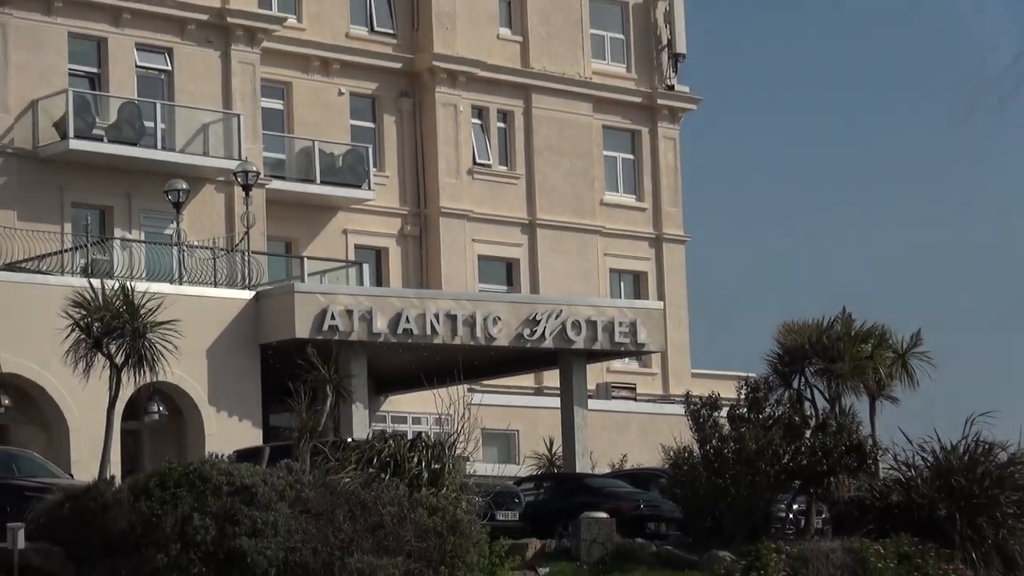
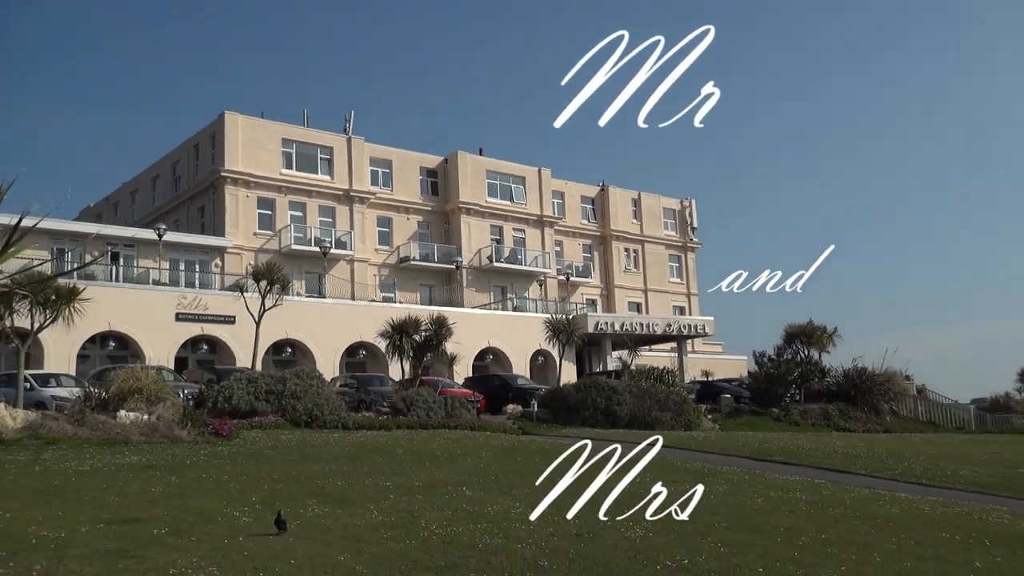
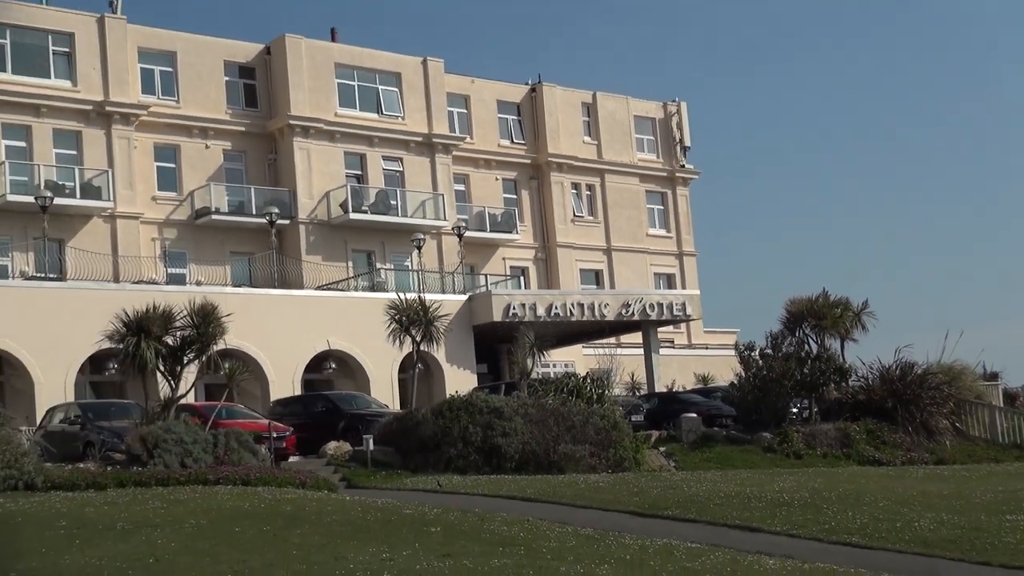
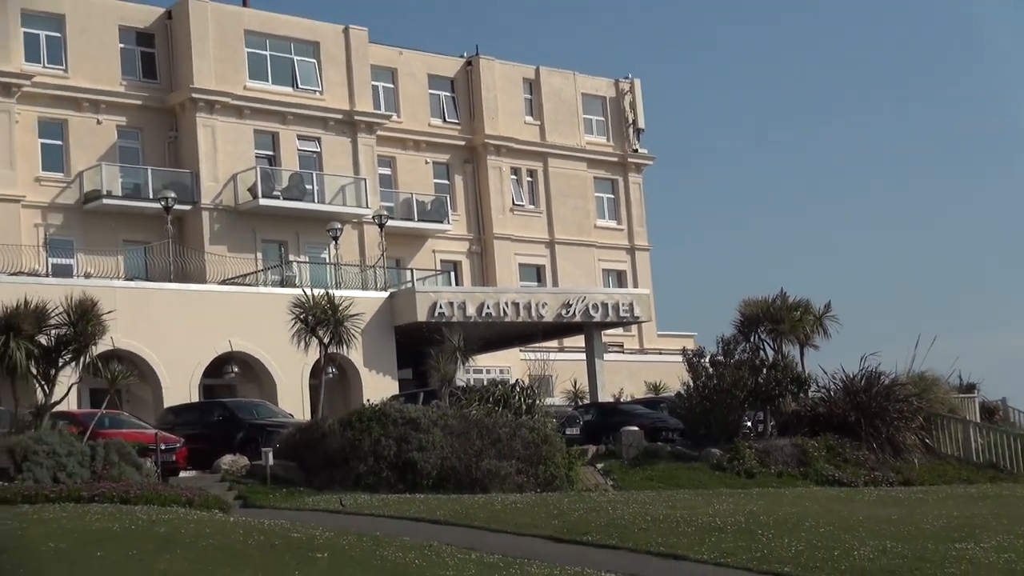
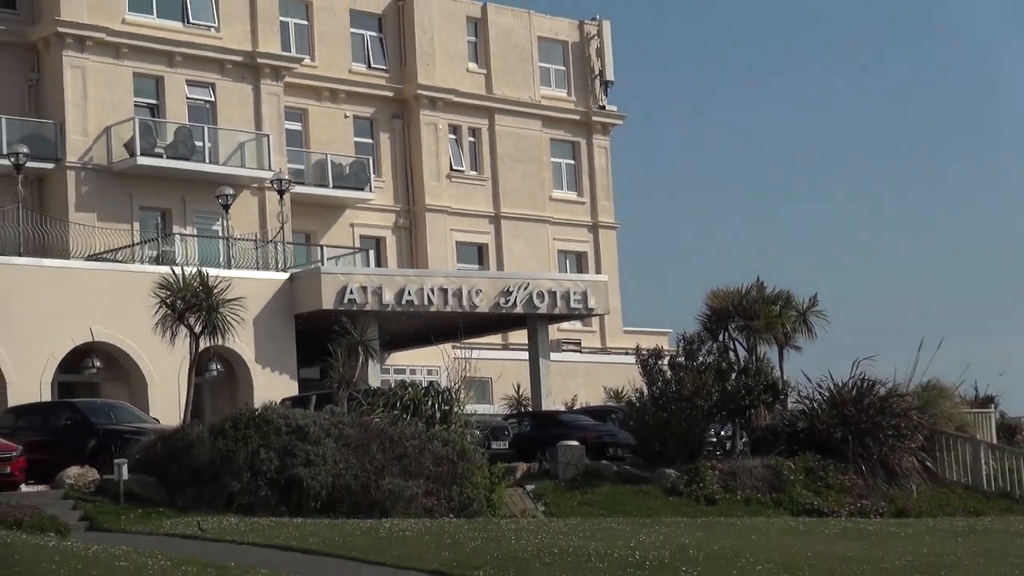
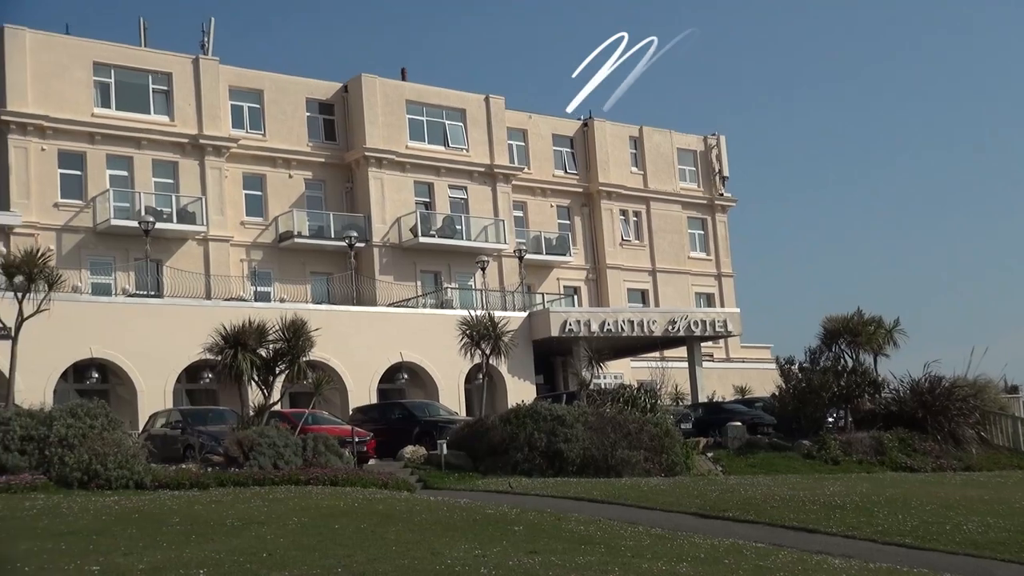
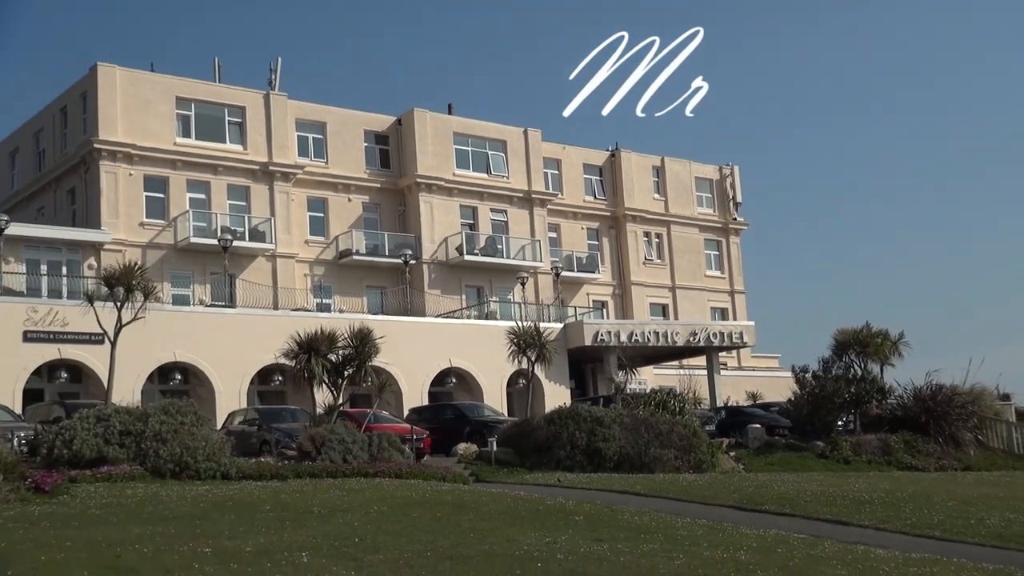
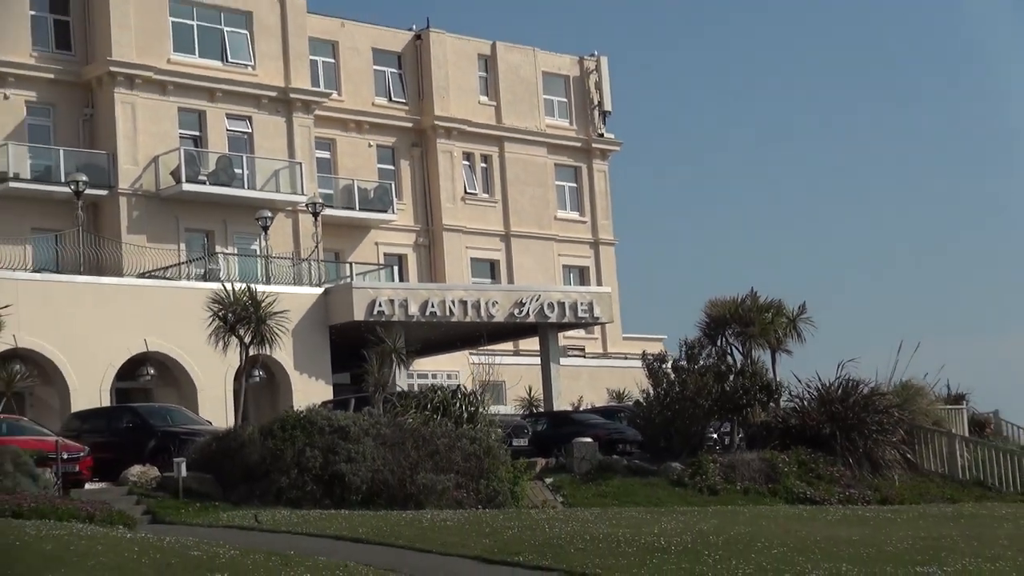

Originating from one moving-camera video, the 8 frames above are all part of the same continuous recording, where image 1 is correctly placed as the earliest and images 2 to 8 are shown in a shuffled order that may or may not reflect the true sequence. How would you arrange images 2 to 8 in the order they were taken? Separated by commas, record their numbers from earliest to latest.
5, 8, 4, 3, 6, 7, 2
